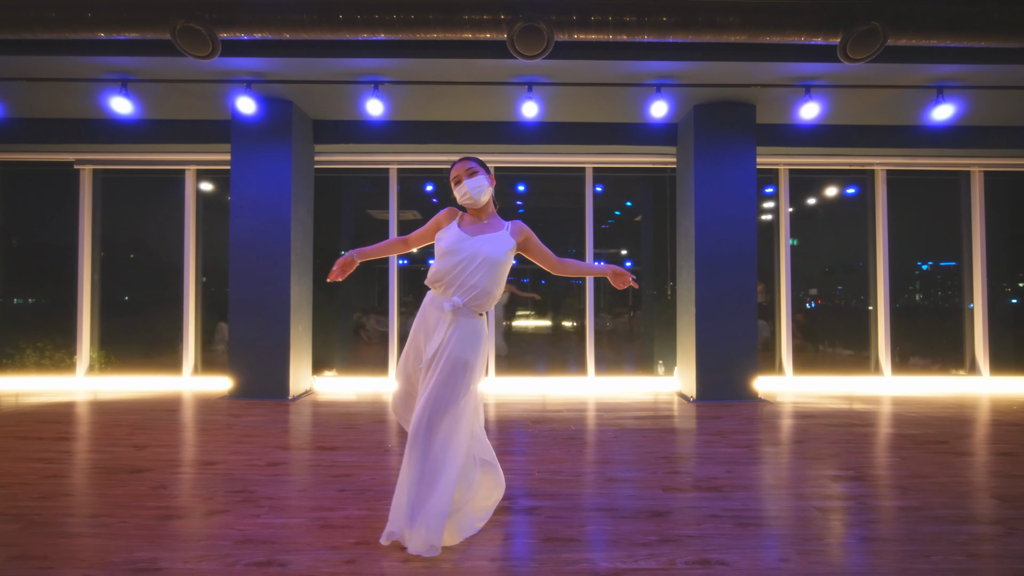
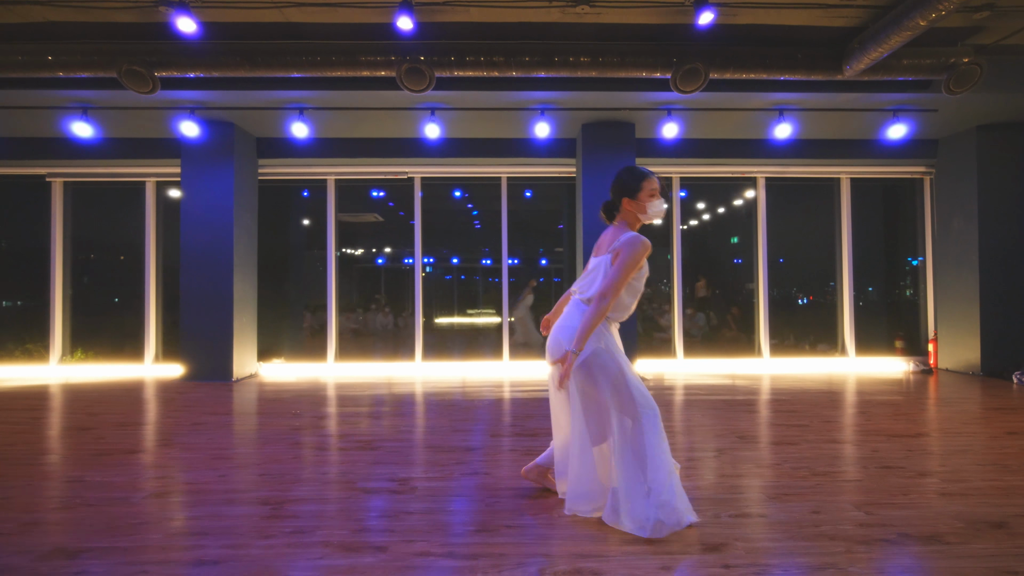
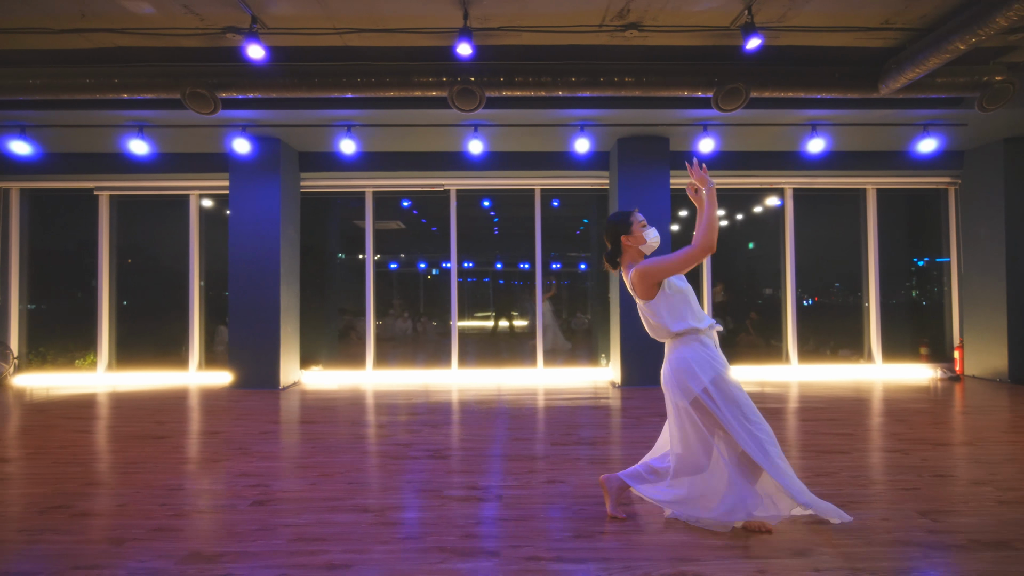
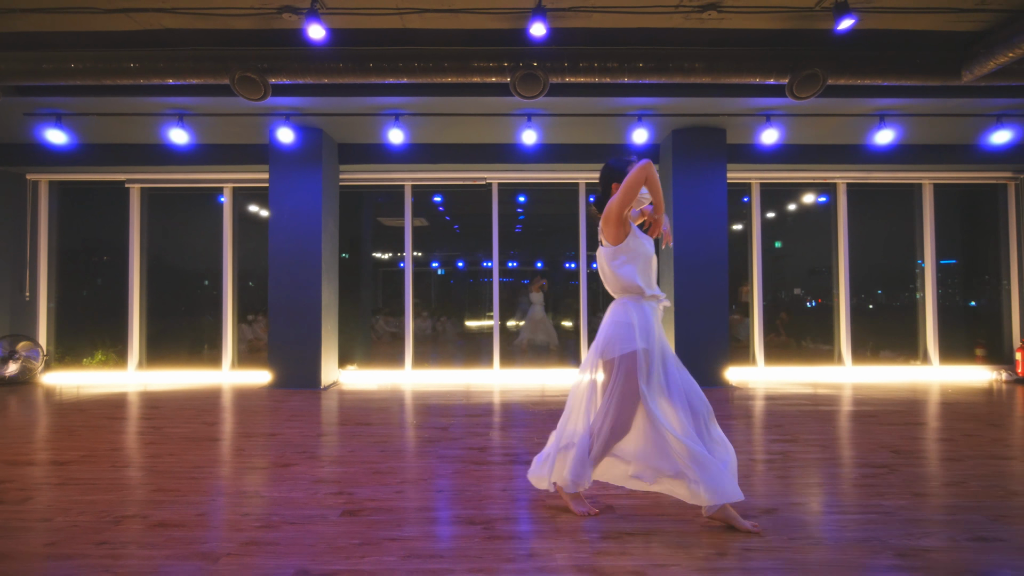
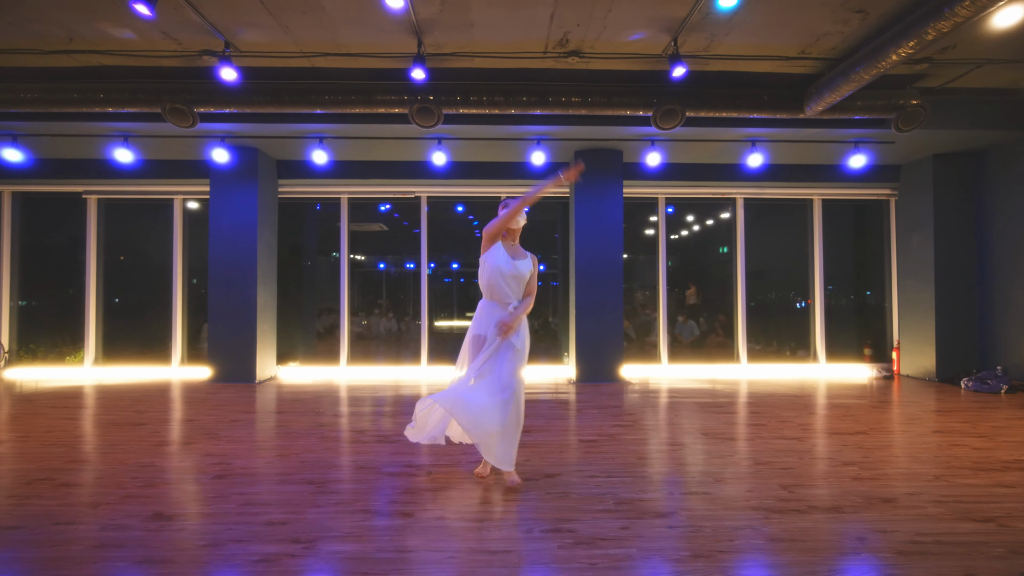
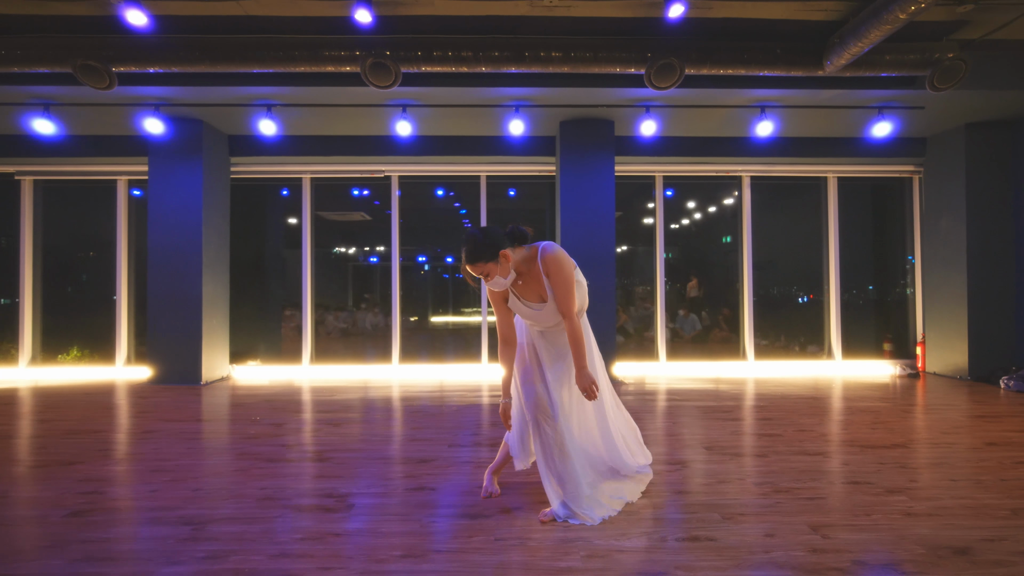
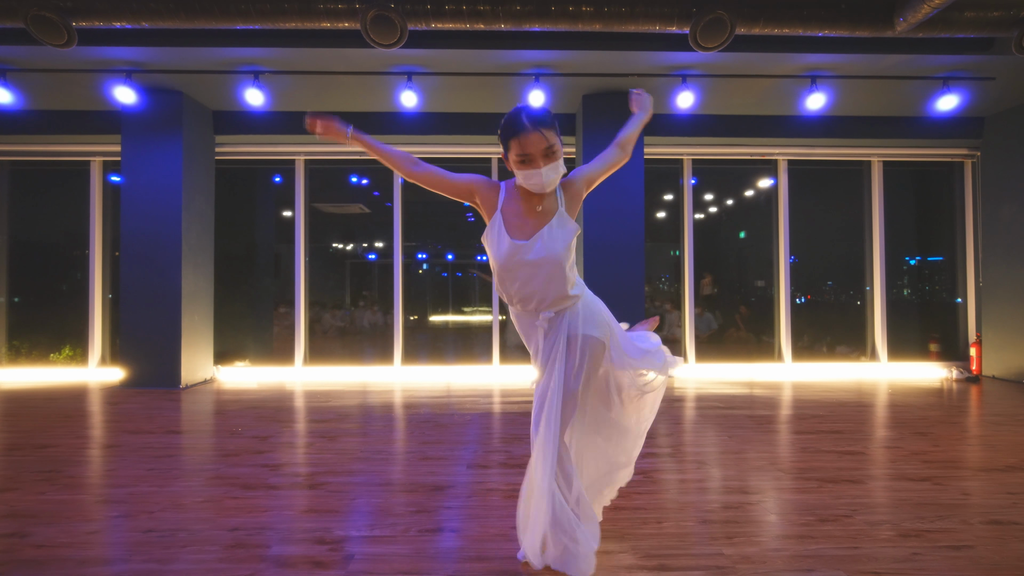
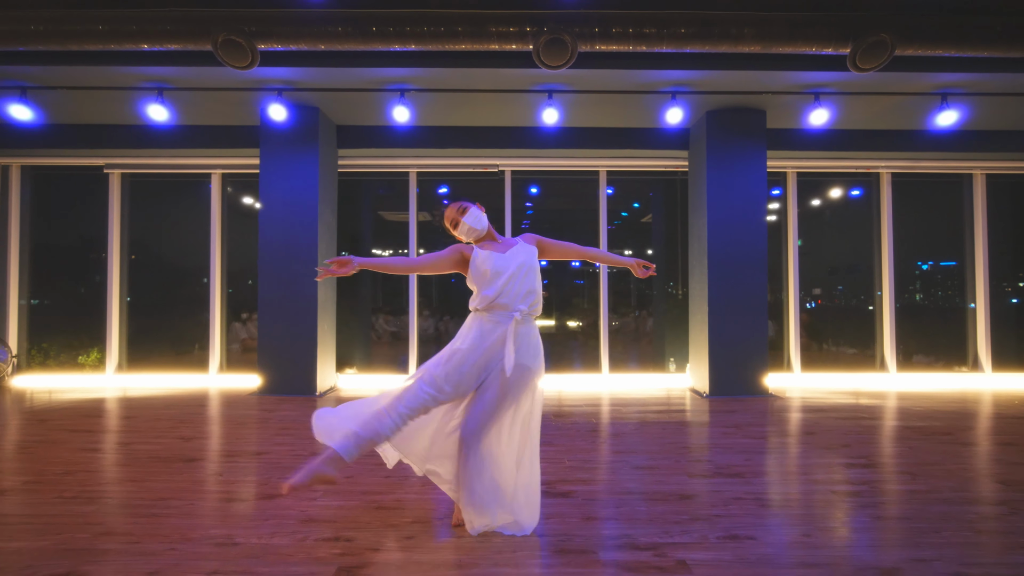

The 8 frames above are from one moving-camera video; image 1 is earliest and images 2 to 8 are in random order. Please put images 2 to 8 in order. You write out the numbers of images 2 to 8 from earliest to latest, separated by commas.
8, 4, 3, 2, 7, 5, 6
